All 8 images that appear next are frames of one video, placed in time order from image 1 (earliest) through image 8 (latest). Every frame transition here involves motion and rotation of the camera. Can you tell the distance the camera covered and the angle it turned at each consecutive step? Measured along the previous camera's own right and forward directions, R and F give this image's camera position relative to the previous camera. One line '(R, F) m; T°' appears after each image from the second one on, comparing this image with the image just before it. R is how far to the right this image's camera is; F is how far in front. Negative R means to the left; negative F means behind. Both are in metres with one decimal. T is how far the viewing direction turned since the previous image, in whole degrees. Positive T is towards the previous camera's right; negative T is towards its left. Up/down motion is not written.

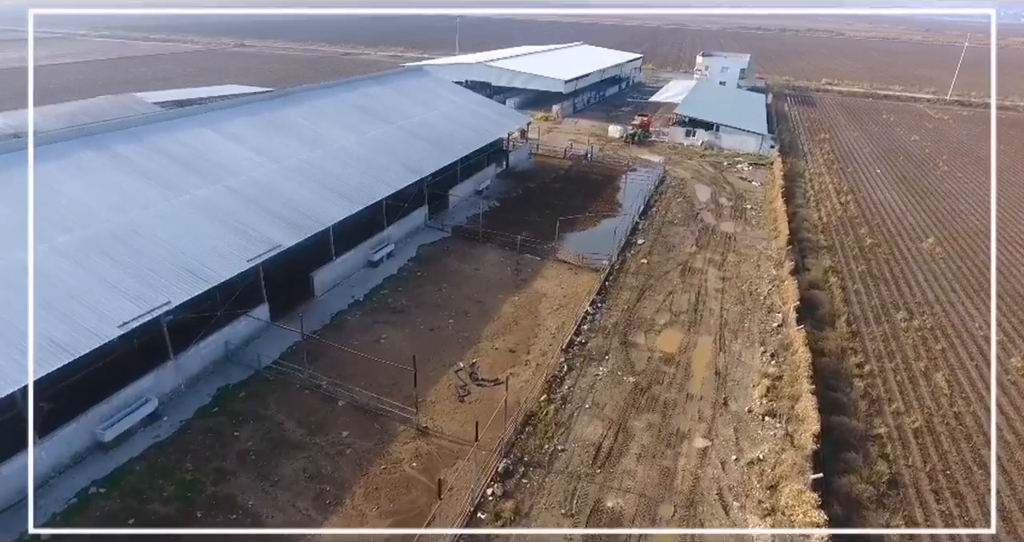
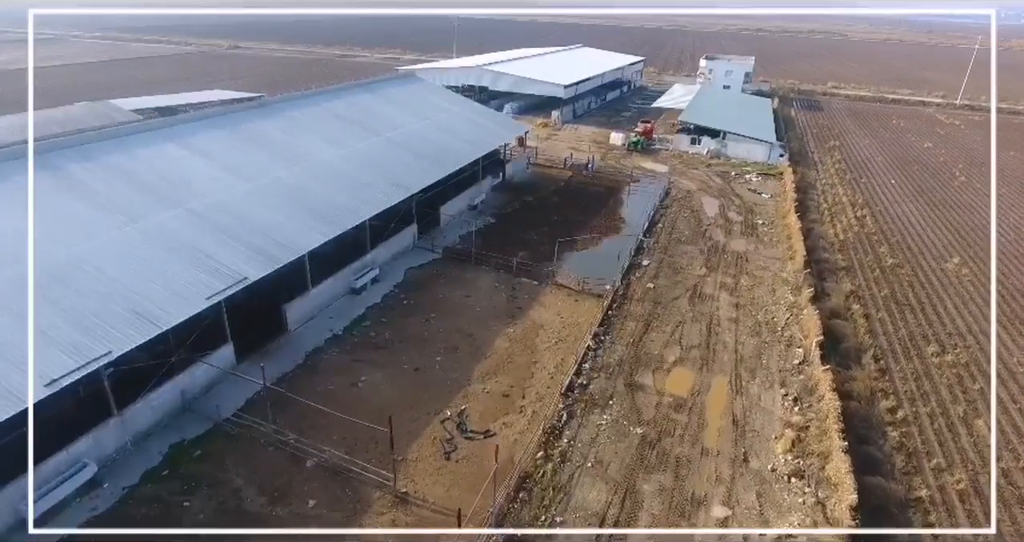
(+0.1, +1.5) m; 0°
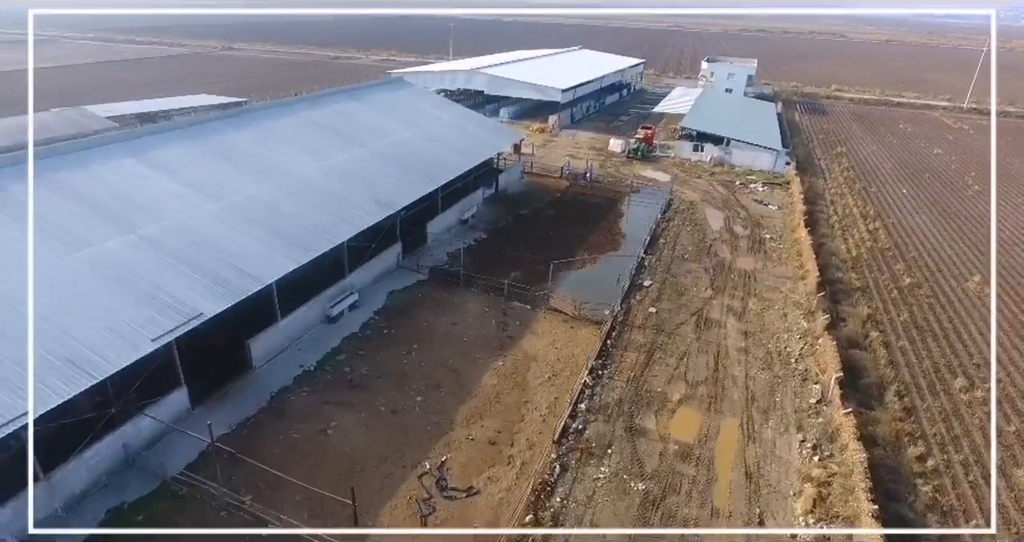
(+0.2, +1.3) m; 0°
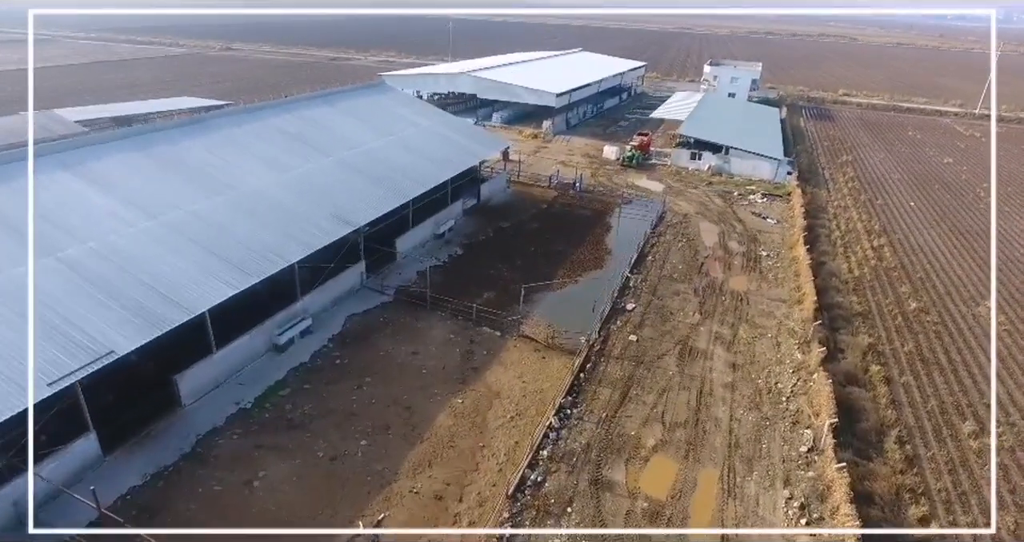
(+1.0, +1.3) m; -1°
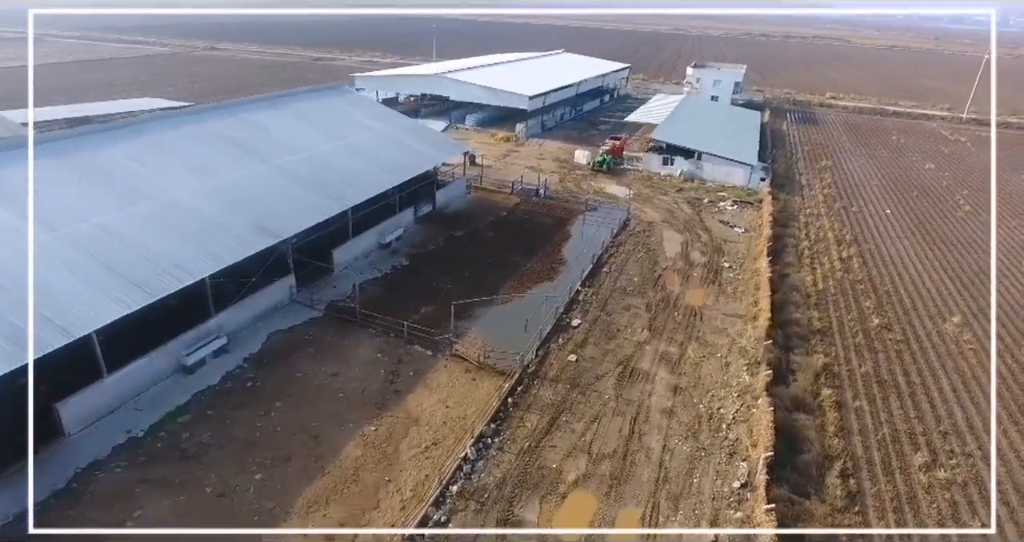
(+1.6, +0.9) m; 0°
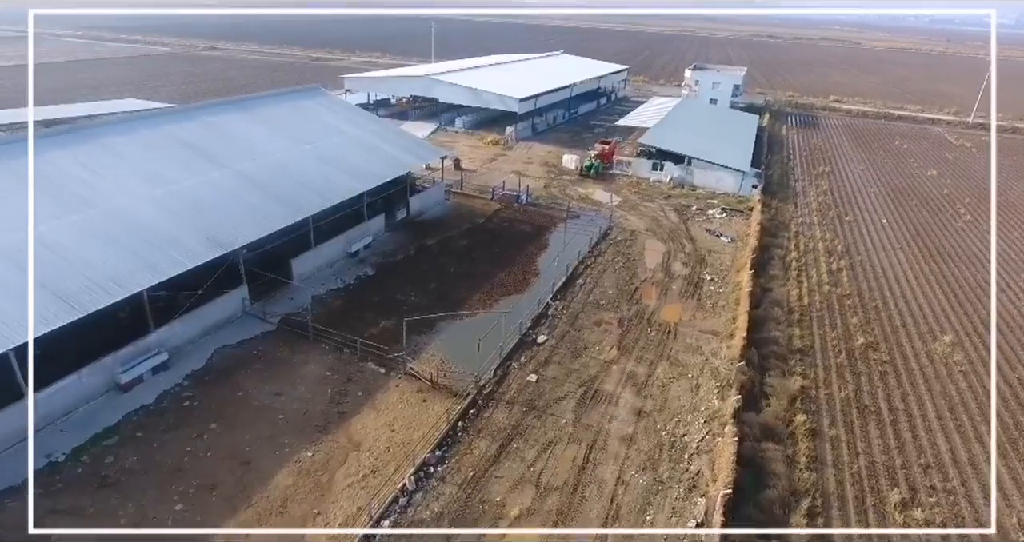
(+1.1, +0.7) m; -1°
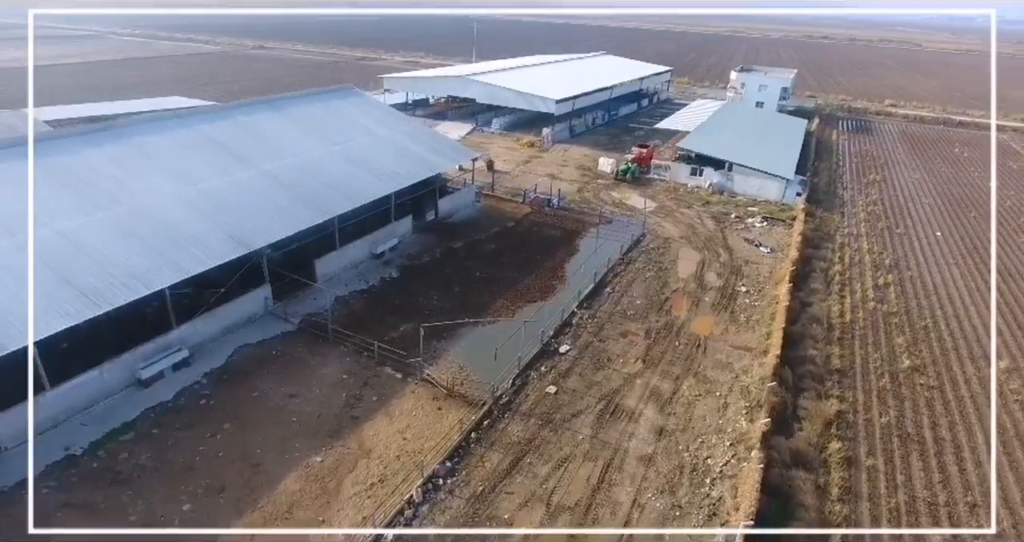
(+0.4, +0.4) m; -4°
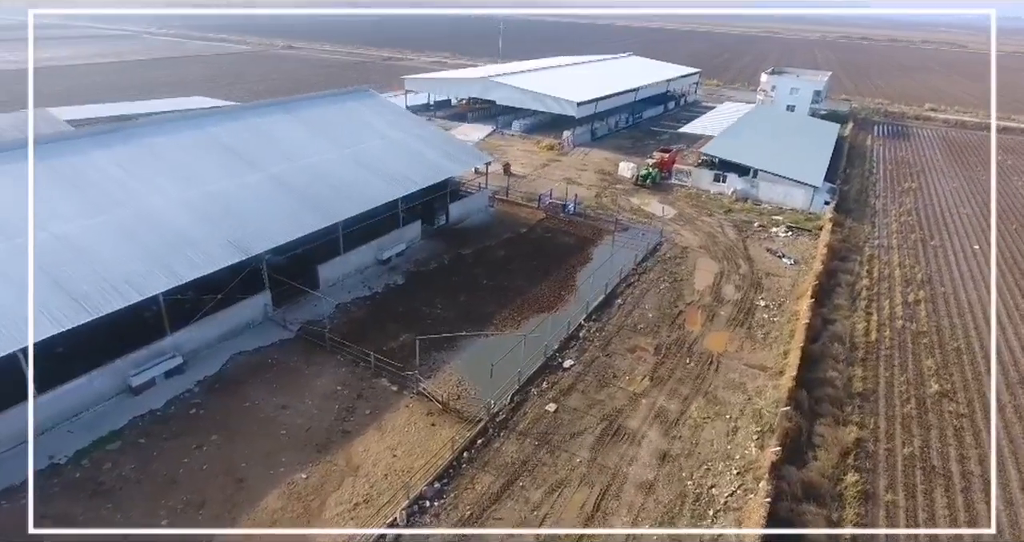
(+0.6, +0.5) m; -3°
